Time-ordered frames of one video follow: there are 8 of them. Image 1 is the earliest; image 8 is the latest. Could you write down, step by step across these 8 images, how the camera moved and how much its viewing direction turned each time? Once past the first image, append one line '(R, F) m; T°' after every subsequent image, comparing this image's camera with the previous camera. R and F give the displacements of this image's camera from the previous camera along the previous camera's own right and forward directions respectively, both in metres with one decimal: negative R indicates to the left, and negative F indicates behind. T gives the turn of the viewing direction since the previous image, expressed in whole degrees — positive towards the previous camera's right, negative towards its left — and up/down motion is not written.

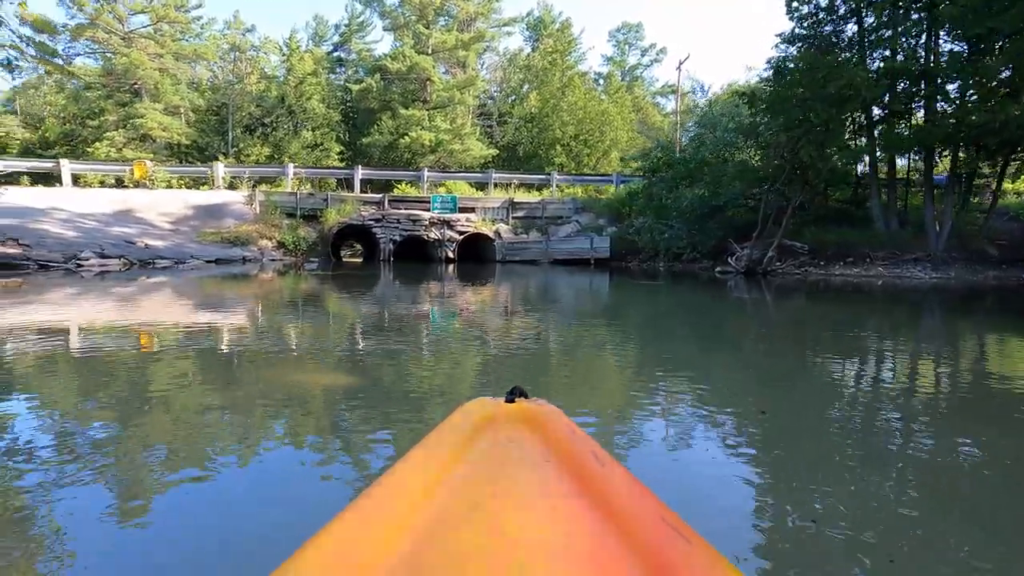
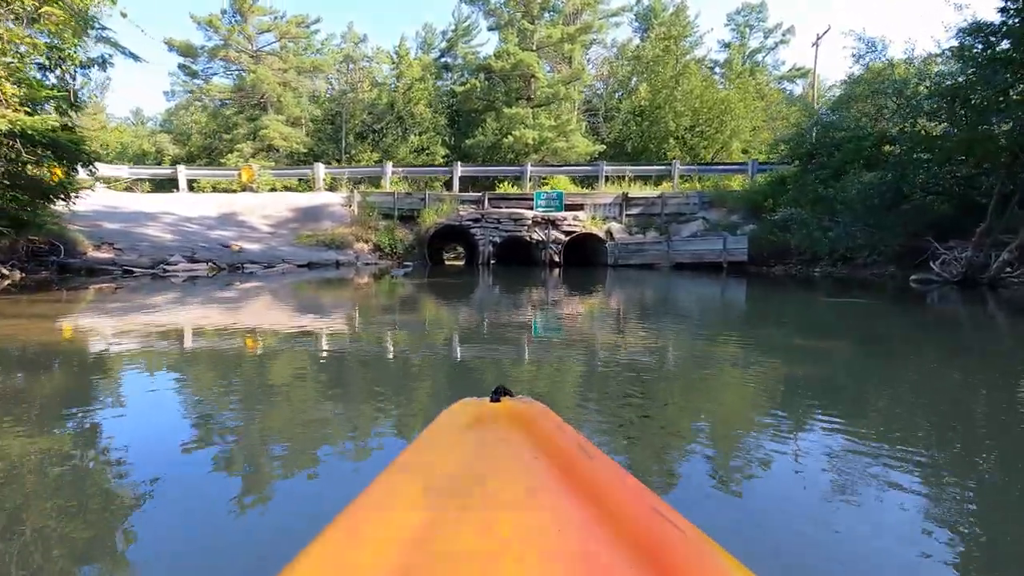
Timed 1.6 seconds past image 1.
(-0.2, +1.2) m; -11°
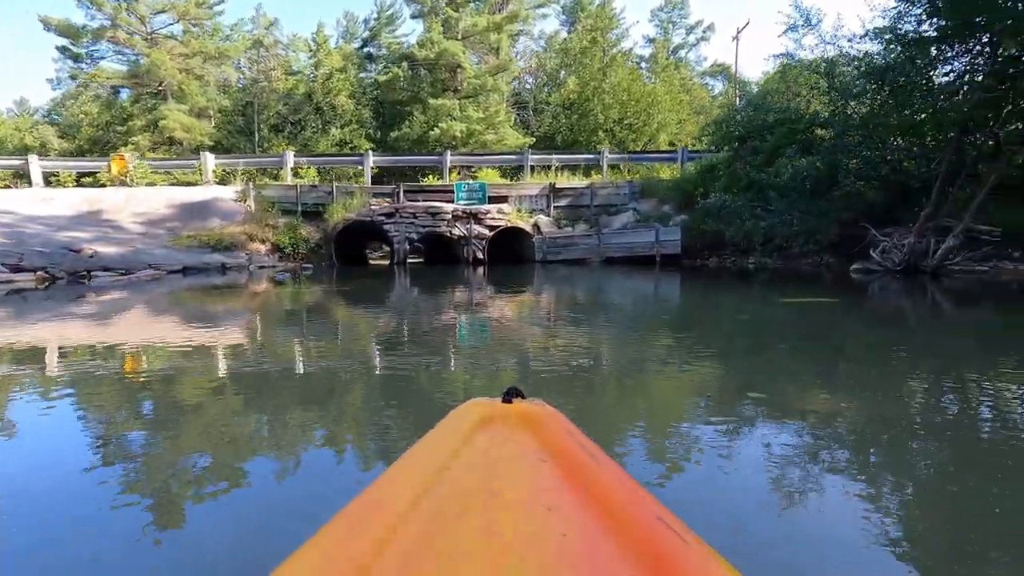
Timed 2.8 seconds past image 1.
(+0.3, +0.8) m; +7°
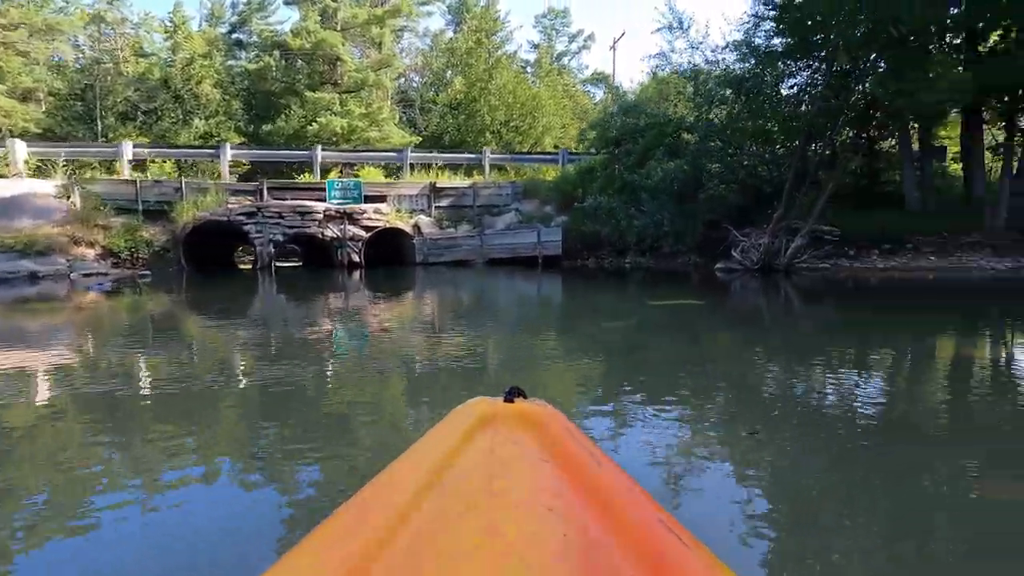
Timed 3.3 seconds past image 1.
(+0.2, +0.3) m; +11°
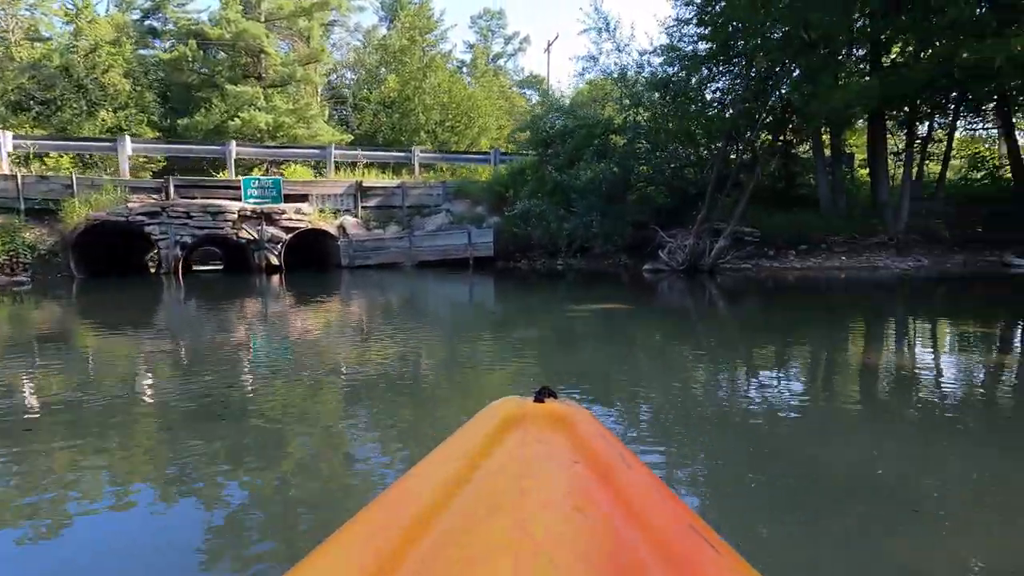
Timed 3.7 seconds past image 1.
(+0.1, +0.2) m; +6°
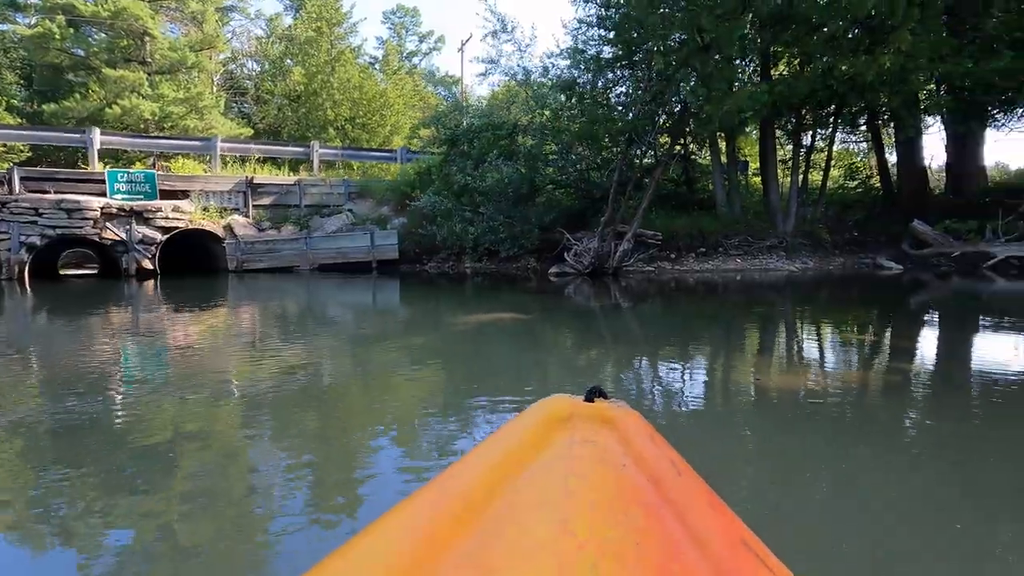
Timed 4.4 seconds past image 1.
(+0.2, +0.2) m; +9°
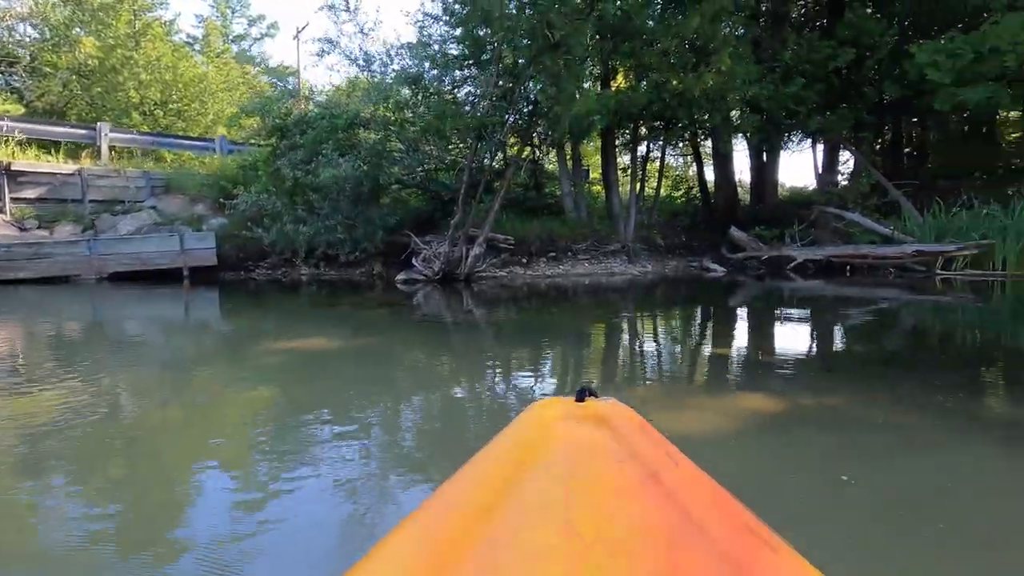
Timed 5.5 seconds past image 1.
(+0.1, +0.3) m; +16°
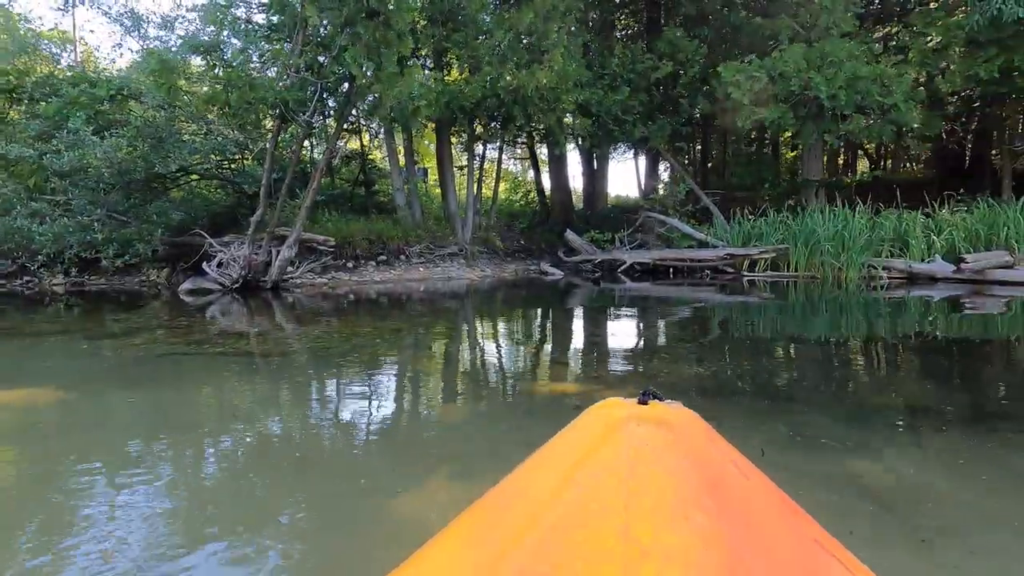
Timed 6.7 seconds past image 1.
(+0.2, +0.4) m; +16°
